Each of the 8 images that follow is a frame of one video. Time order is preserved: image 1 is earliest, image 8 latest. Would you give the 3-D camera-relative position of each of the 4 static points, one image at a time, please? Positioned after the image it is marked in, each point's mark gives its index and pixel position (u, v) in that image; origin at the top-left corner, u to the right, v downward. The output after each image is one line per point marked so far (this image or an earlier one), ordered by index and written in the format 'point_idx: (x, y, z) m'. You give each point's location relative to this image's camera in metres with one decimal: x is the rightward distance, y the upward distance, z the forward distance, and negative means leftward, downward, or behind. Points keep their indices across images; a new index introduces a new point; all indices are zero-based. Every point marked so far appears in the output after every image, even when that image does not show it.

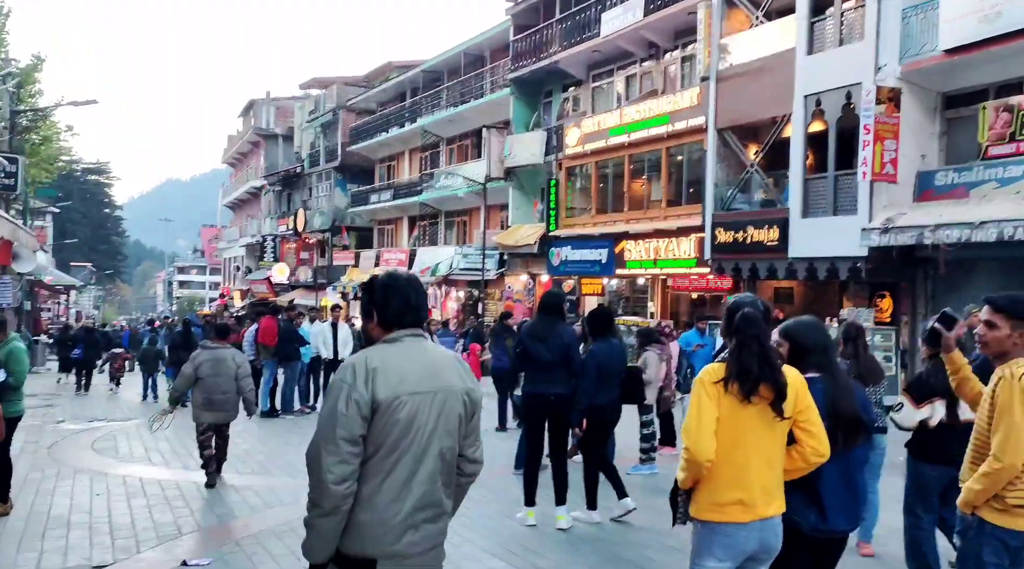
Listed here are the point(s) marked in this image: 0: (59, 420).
0: (-8.3, -2.5, +16.6) m
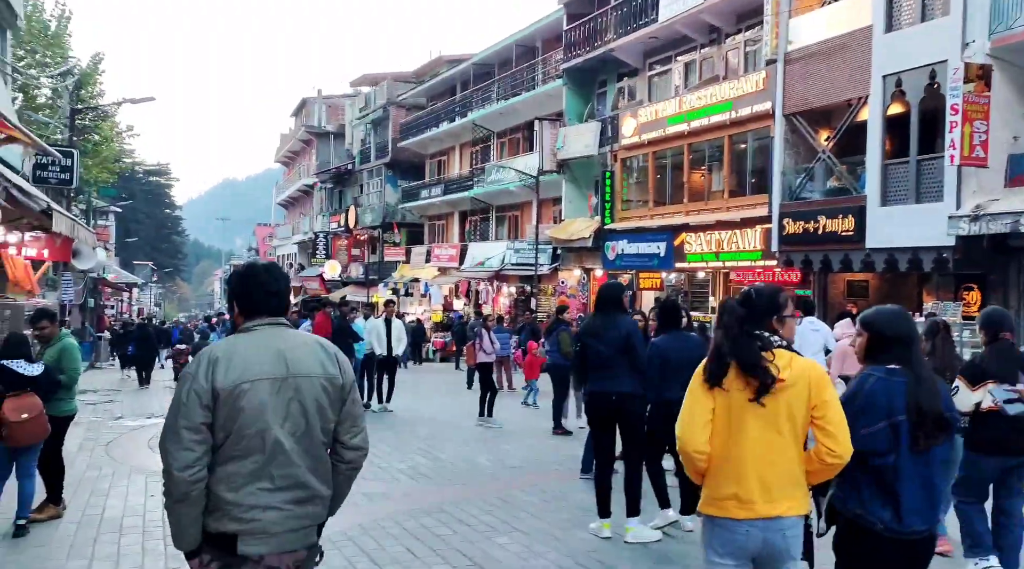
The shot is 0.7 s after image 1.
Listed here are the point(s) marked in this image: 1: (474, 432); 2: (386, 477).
0: (-7.2, -2.4, +16.4) m
1: (-0.5, -2.2, +13.1) m
2: (-1.3, -2.0, +9.4) m
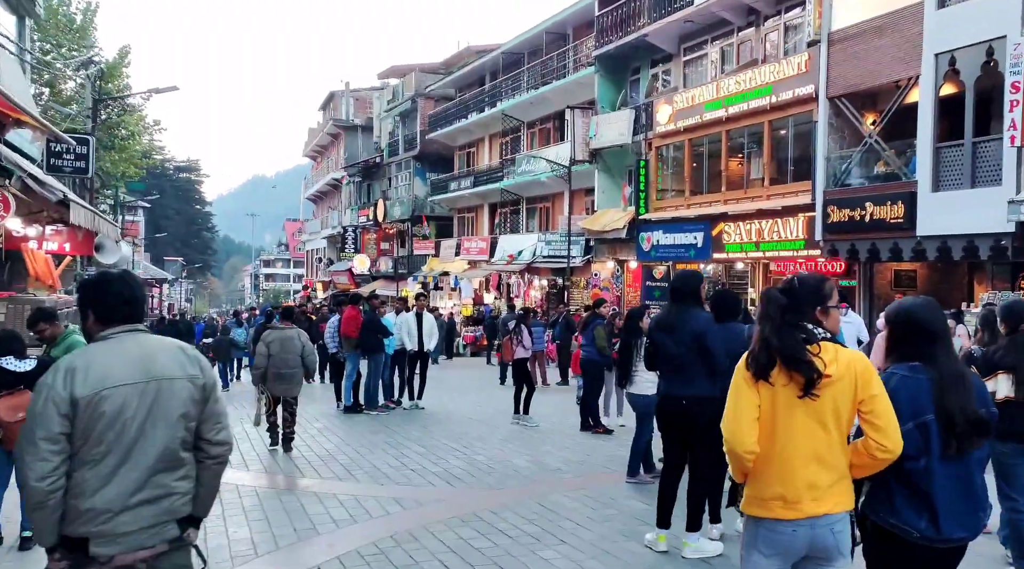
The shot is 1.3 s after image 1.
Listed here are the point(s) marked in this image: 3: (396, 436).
0: (-6.6, -2.4, +16.0) m
1: (0.0, -2.0, +12.5) m
2: (-0.9, -1.9, +8.9) m
3: (-1.6, -2.1, +12.4) m
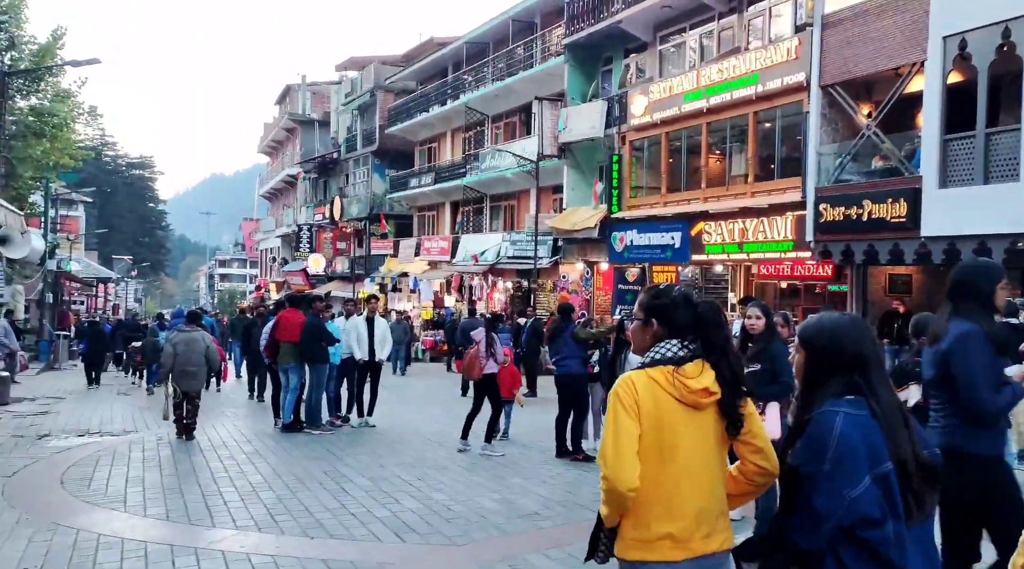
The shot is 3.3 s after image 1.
0: (-7.2, -2.3, +14.0) m
1: (-0.4, -2.1, +10.7) m
2: (-1.2, -1.9, +7.1) m
3: (-2.0, -2.1, +10.5) m
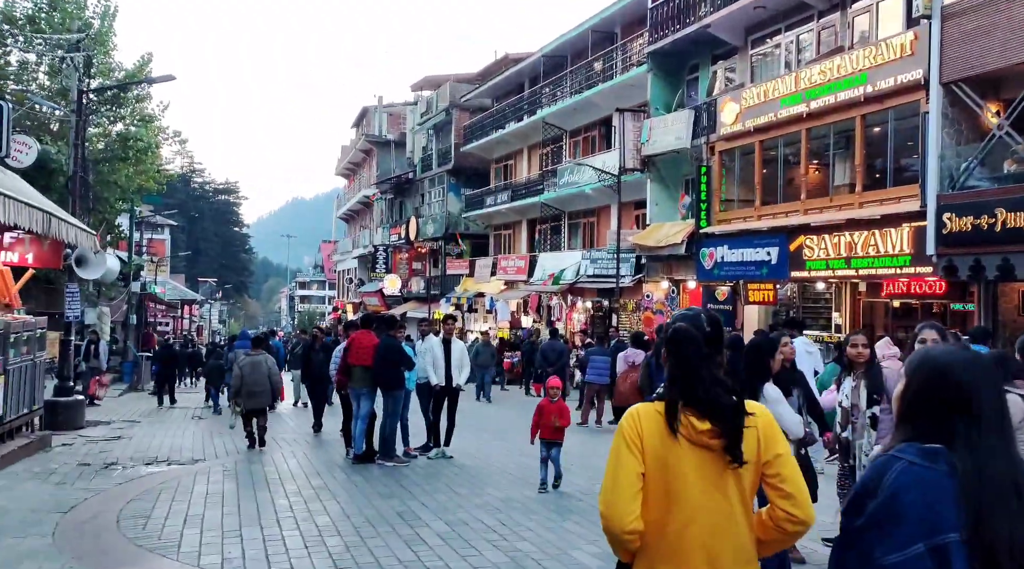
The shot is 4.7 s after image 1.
0: (-5.9, -2.6, +13.3) m
1: (+0.6, -2.3, +9.6) m
2: (-0.5, -2.1, +6.0) m
3: (-1.0, -2.3, +9.5) m
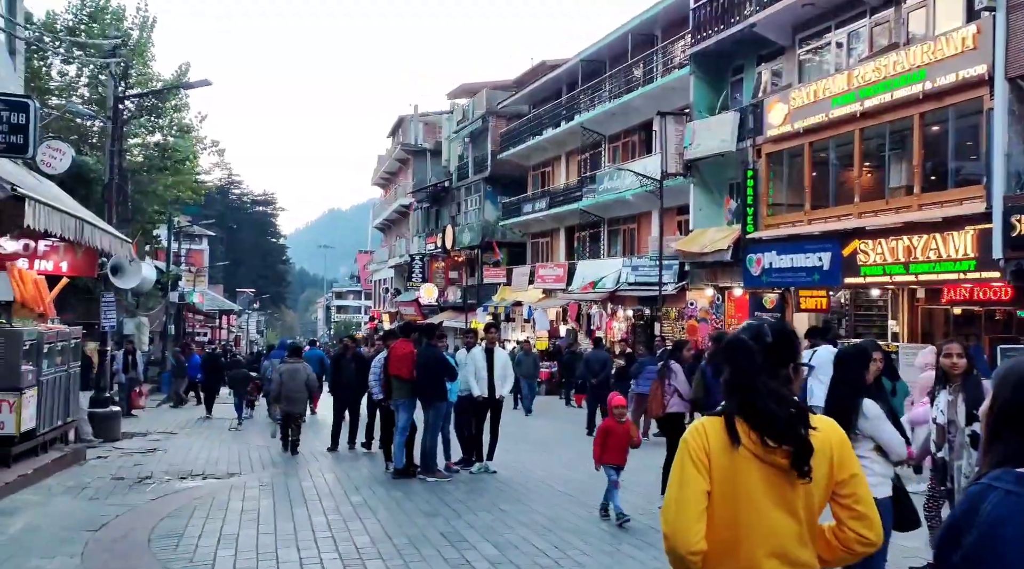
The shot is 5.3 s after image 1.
0: (-5.2, -2.8, +13.0) m
1: (+1.1, -2.3, +9.0) m
2: (-0.1, -2.1, +5.5) m
3: (-0.5, -2.4, +8.9) m
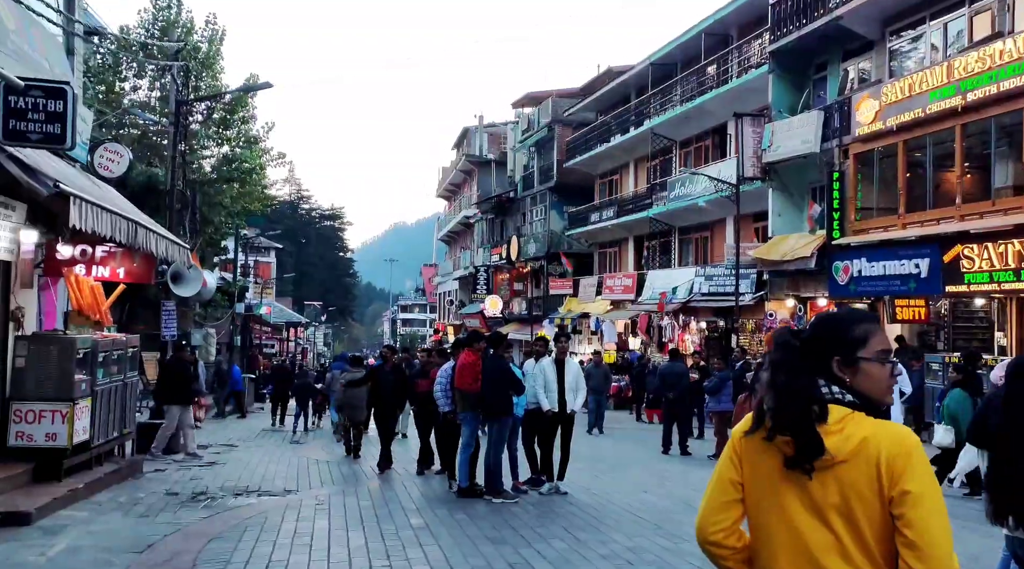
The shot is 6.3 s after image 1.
0: (-4.3, -2.8, +12.4) m
1: (+1.7, -2.4, +7.9) m
2: (+0.3, -2.1, +4.5) m
3: (+0.2, -2.4, +8.0) m
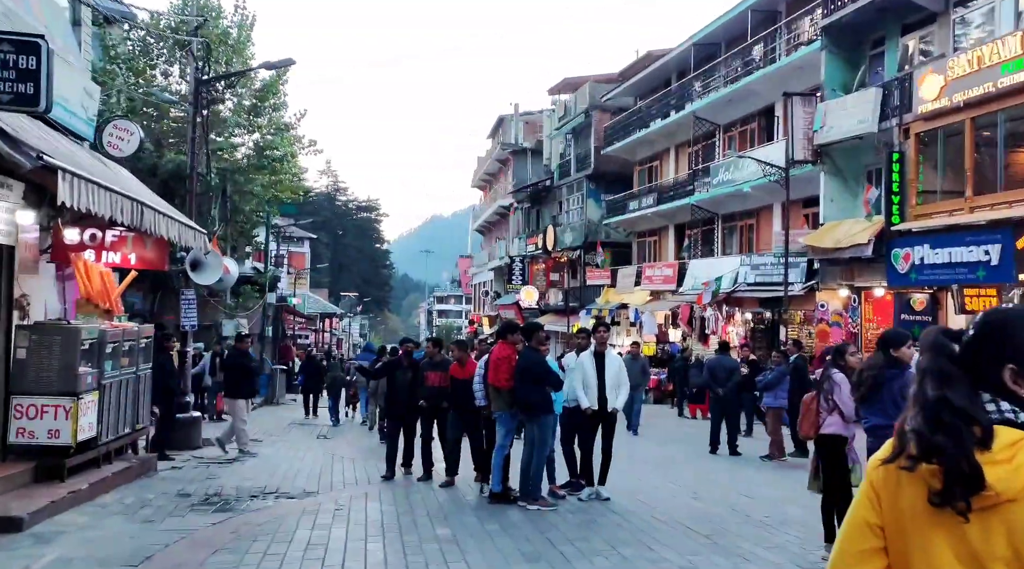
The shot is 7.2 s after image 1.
0: (-3.8, -2.7, +11.5) m
1: (+2.0, -2.2, +6.9) m
2: (+0.5, -2.0, +3.5) m
3: (+0.4, -2.3, +7.0) m
